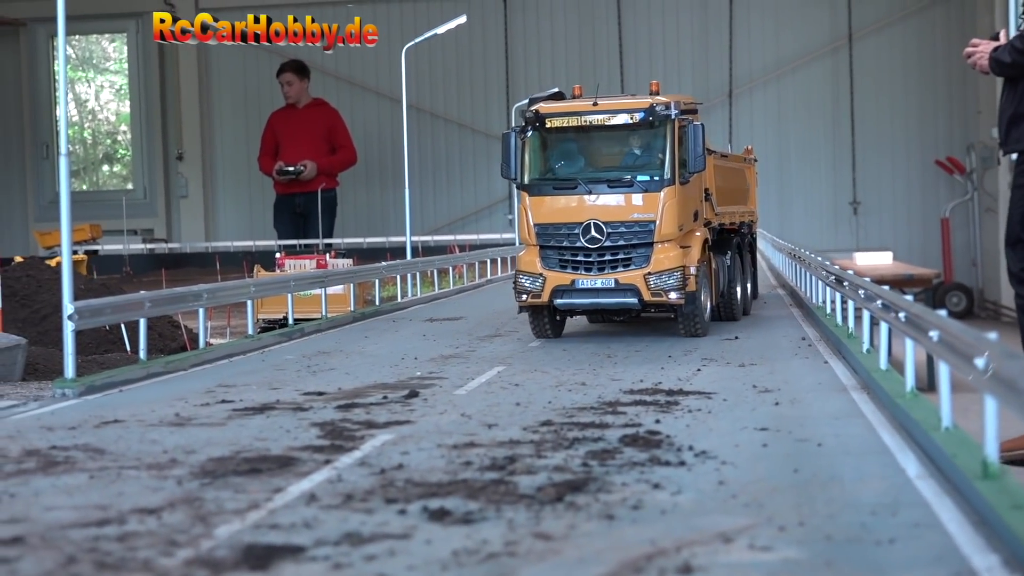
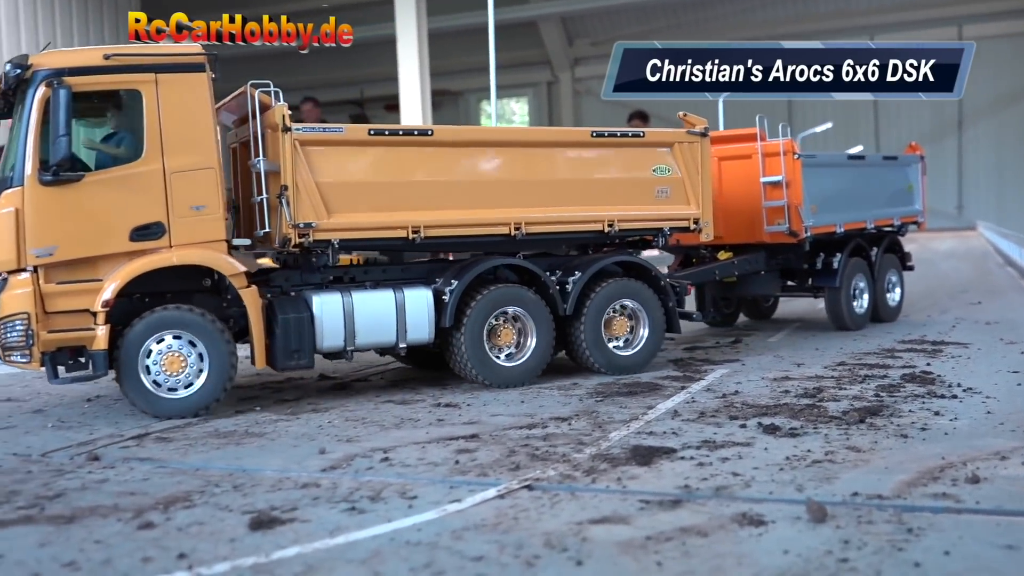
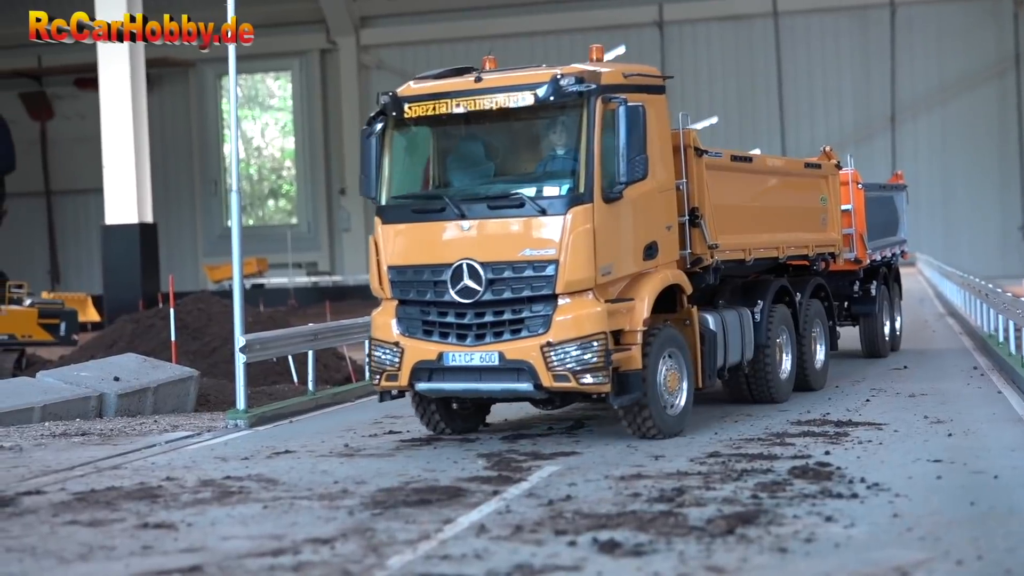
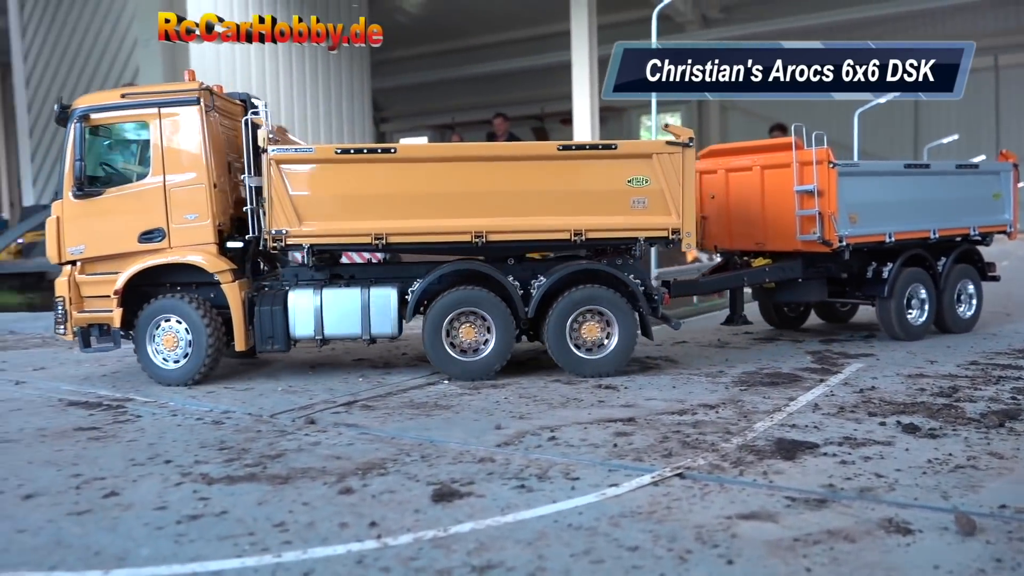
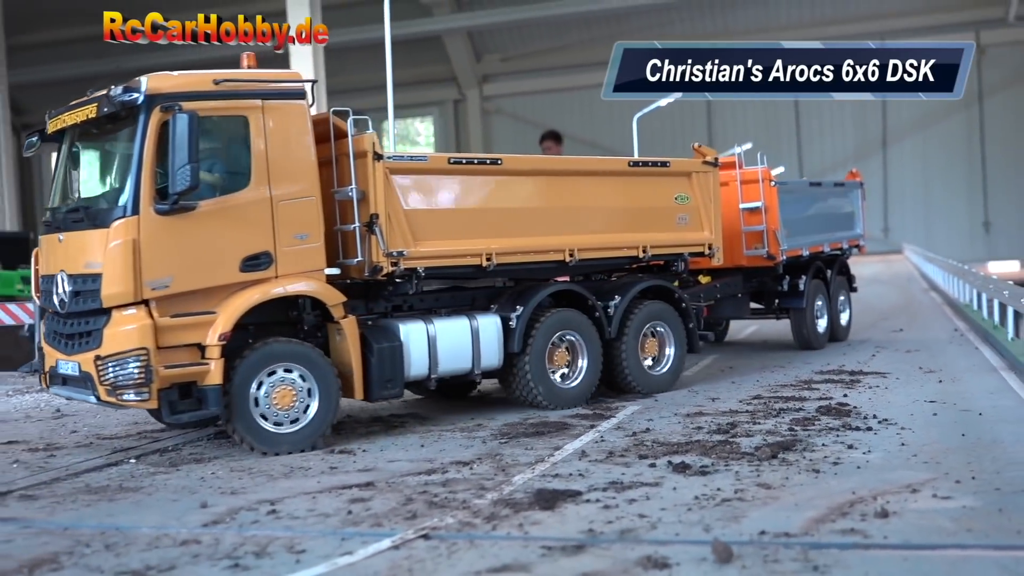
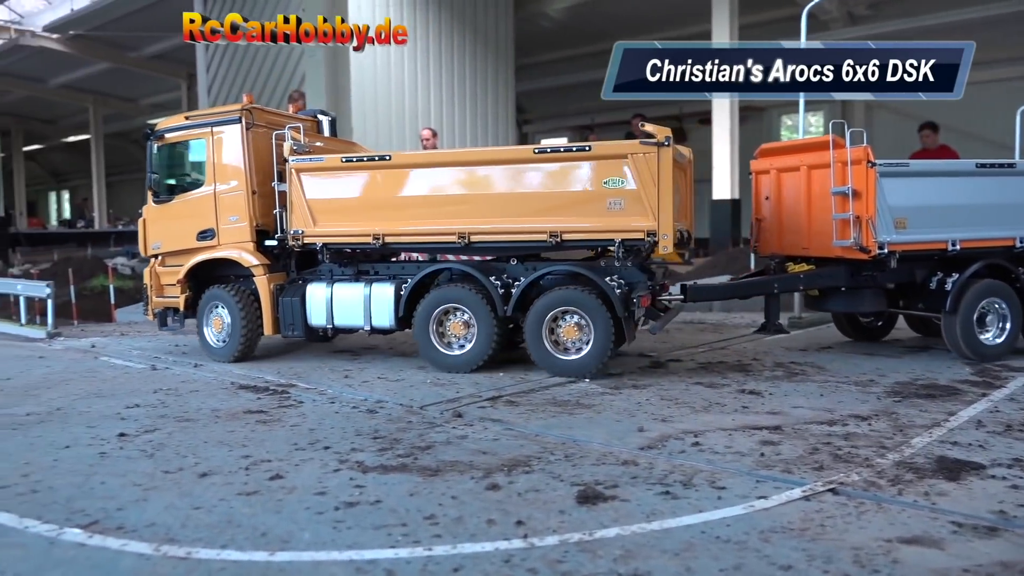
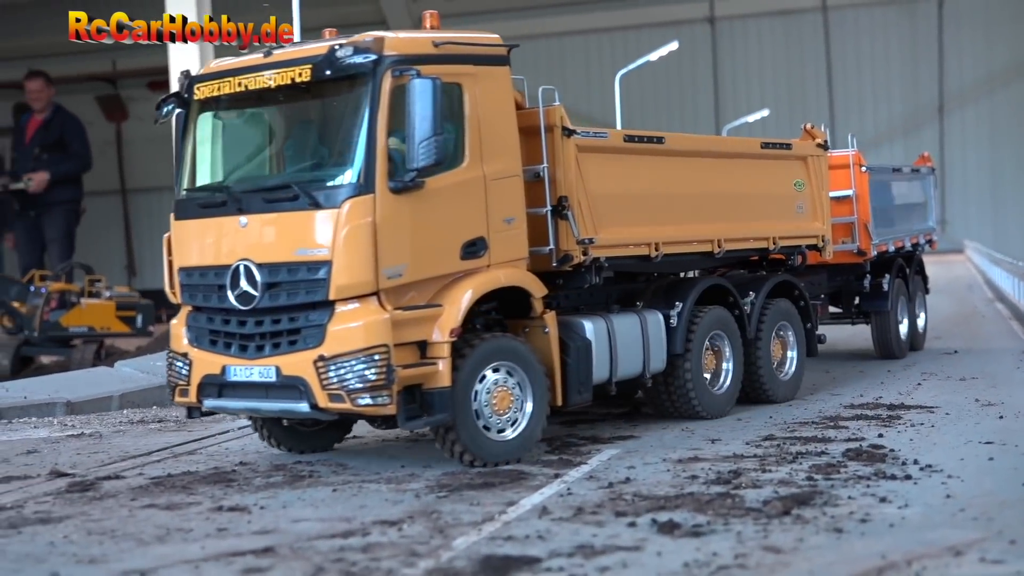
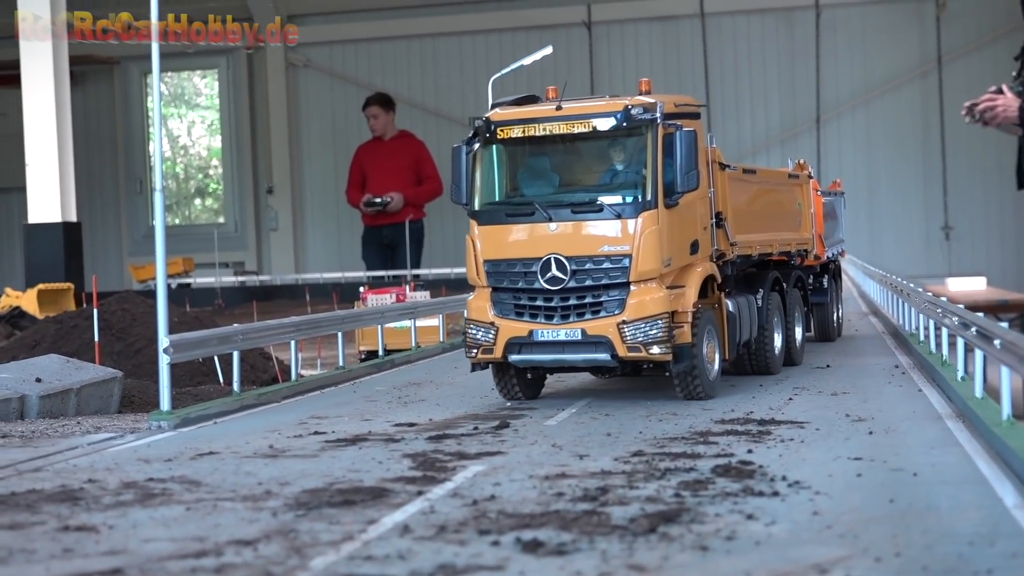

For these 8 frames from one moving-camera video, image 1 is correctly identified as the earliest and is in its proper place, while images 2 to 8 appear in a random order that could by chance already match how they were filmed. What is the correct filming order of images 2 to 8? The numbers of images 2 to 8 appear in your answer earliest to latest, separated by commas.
8, 3, 7, 5, 2, 4, 6
